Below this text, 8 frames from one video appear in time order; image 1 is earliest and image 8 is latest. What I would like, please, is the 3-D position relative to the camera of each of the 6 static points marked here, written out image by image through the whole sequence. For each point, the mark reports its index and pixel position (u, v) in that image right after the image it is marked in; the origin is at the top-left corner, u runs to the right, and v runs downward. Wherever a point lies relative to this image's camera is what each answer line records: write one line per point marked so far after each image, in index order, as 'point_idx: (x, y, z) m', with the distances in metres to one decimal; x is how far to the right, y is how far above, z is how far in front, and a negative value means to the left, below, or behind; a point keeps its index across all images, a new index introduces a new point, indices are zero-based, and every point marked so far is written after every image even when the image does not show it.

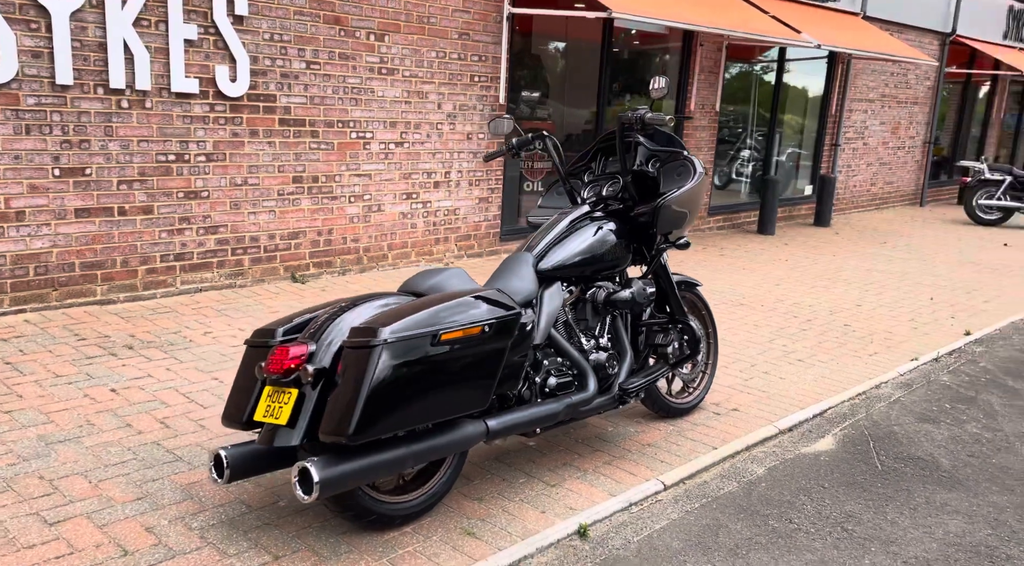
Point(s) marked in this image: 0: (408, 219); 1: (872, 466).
0: (-0.9, +0.6, +8.3) m
1: (+1.9, -1.0, +4.9) m
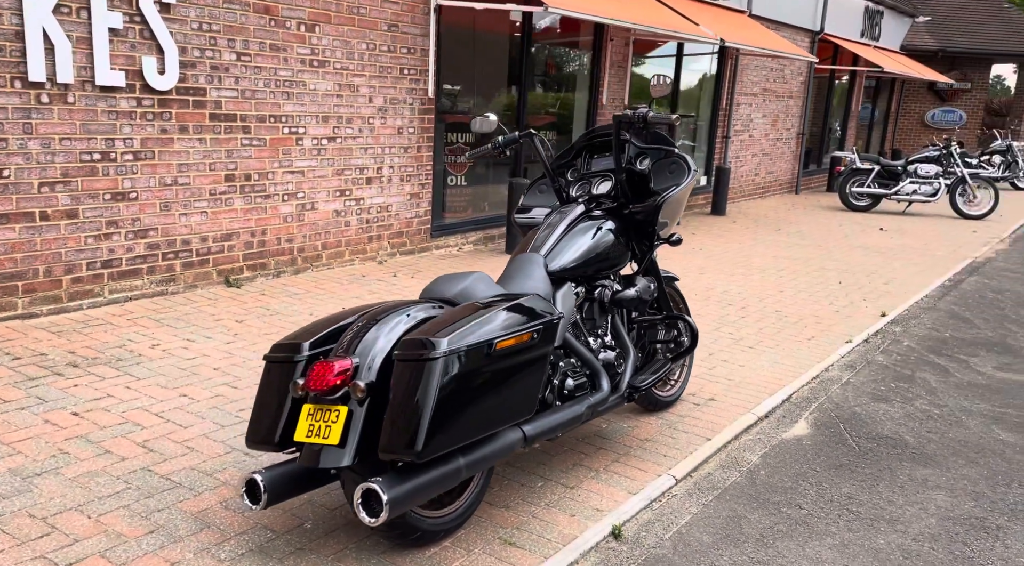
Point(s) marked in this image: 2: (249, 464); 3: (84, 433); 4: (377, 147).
0: (-1.5, +0.6, +8.0) m
1: (+1.9, -0.9, +5.1) m
2: (-1.2, -0.8, +4.3) m
3: (-2.1, -0.7, +4.5) m
4: (-1.2, +1.2, +8.2) m
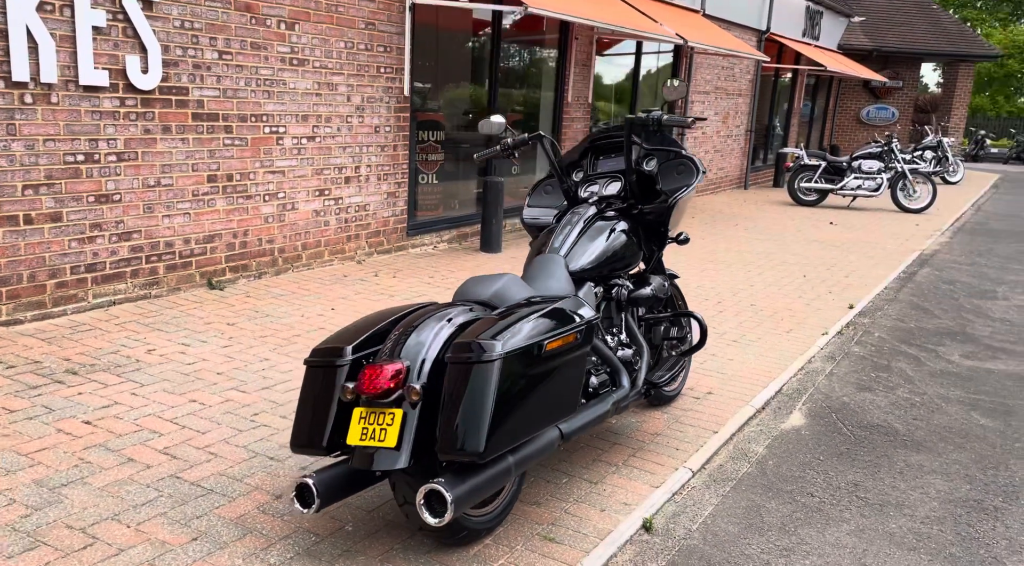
0: (-1.6, +0.6, +8.0) m
1: (+2.0, -0.9, +5.3) m
2: (-1.1, -0.9, +4.2) m
3: (-2.0, -0.8, +4.4) m
4: (-1.4, +1.2, +8.2) m
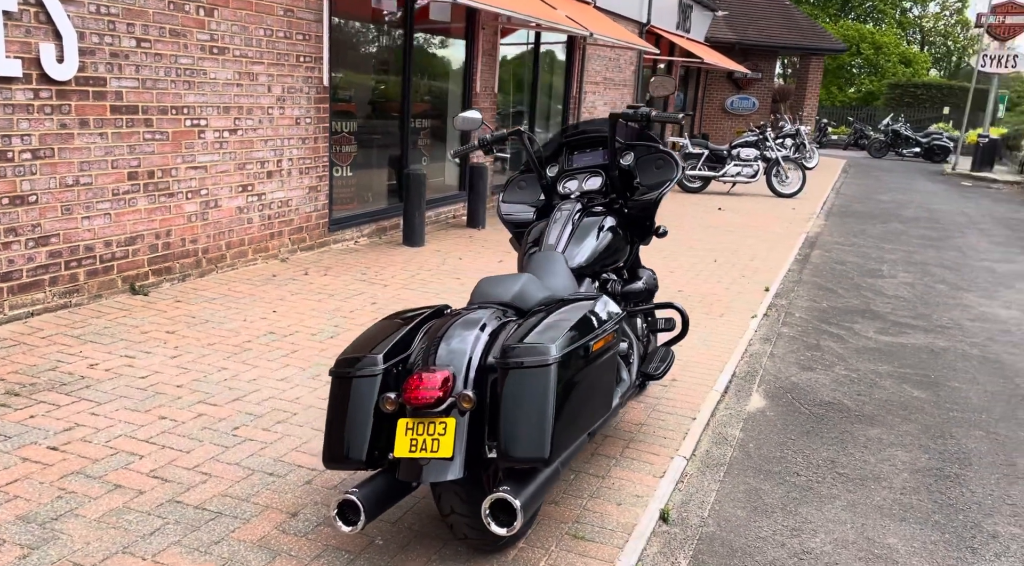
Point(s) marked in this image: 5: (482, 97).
0: (-2.2, +0.6, +7.6) m
1: (+1.8, -0.8, +5.6) m
2: (-1.0, -0.9, +4.0) m
3: (-1.9, -0.8, +4.0) m
4: (-2.0, +1.2, +7.8) m
5: (-0.3, +2.3, +11.2) m
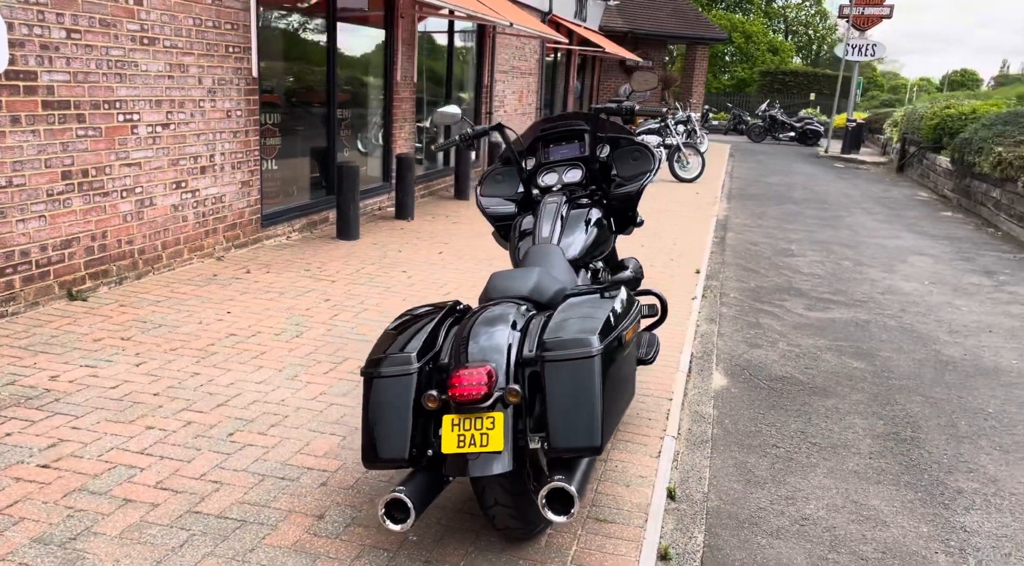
0: (-2.7, +0.6, +7.3) m
1: (+1.6, -0.7, +5.9) m
2: (-0.9, -0.9, +3.9) m
3: (-1.8, -0.8, +3.8) m
4: (-2.5, +1.2, +7.5) m
5: (-1.3, +2.4, +11.1) m
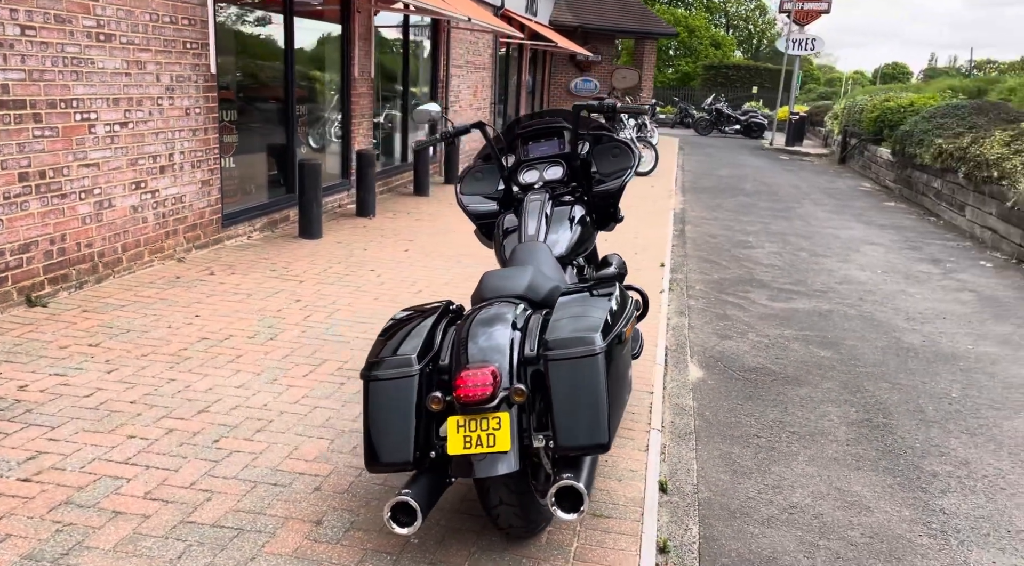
0: (-2.9, +0.6, +7.1) m
1: (+1.5, -0.6, +6.0) m
2: (-0.9, -0.9, +3.9) m
3: (-1.8, -0.9, +3.7) m
4: (-2.8, +1.2, +7.3) m
5: (-1.8, +2.4, +11.0) m
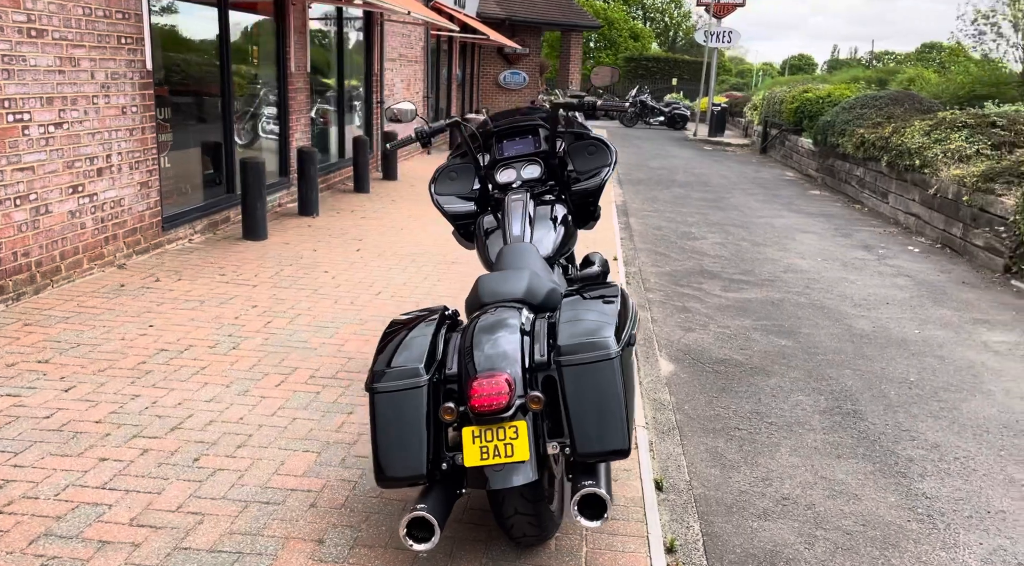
0: (-3.2, +0.5, +6.7) m
1: (+1.3, -0.6, +6.0) m
2: (-0.9, -0.9, +3.7) m
3: (-1.8, -0.9, +3.4) m
4: (-3.1, +1.1, +7.0) m
5: (-2.5, +2.4, +10.7) m
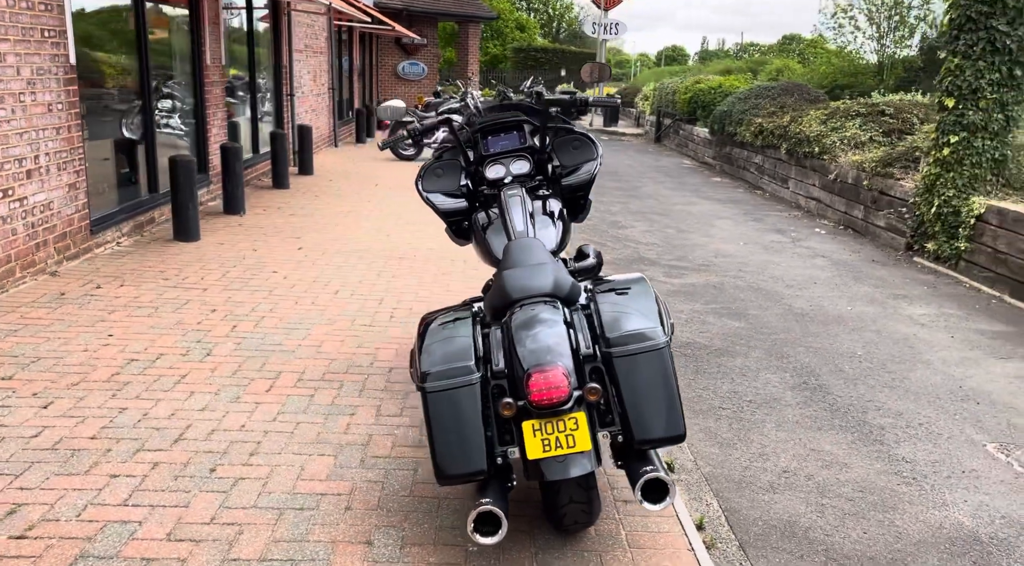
0: (-3.5, +0.4, +6.3) m
1: (+1.2, -0.5, +6.2) m
2: (-0.8, -0.9, +3.6) m
3: (-1.5, -1.0, +3.3) m
4: (-3.4, +1.1, +6.6) m
5: (-3.4, +2.4, +10.3) m
